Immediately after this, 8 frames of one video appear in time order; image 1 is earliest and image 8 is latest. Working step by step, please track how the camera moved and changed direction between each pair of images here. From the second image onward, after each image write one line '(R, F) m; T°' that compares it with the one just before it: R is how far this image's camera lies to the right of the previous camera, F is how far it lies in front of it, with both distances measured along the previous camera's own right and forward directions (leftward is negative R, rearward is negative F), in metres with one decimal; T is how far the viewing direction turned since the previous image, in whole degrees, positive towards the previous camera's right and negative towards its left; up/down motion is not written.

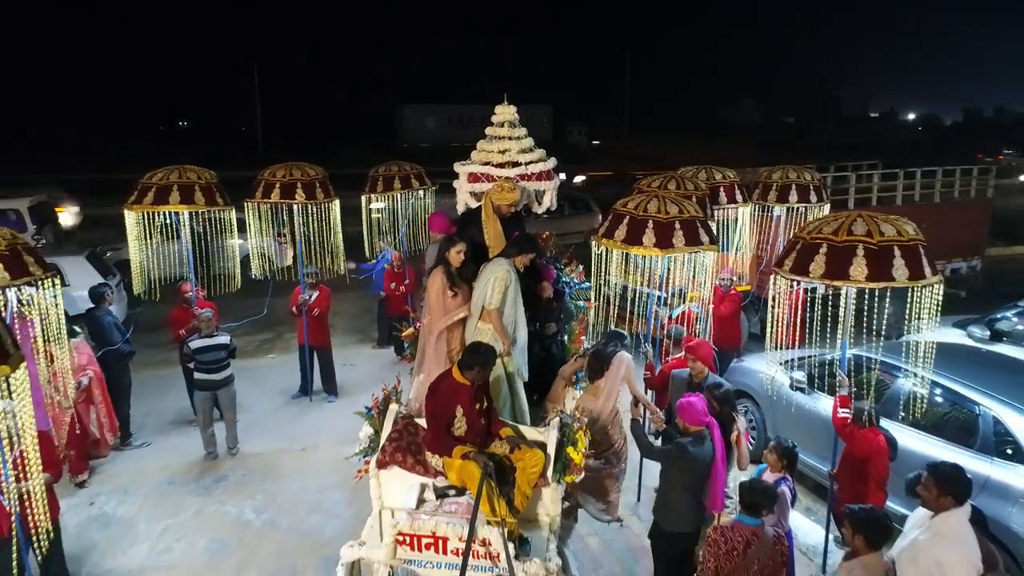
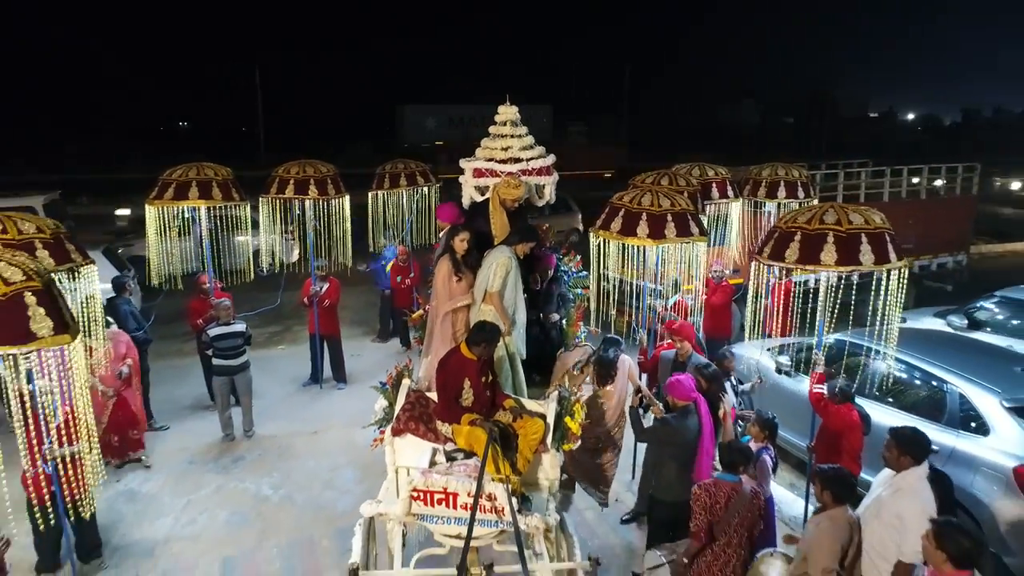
(0.0, -0.3) m; 0°
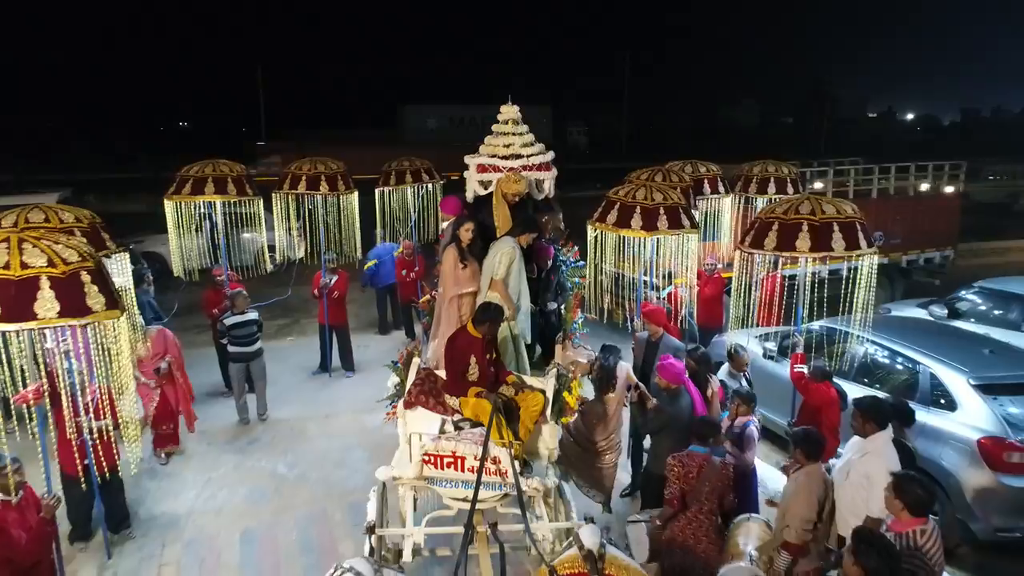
(0.0, -0.3) m; 0°
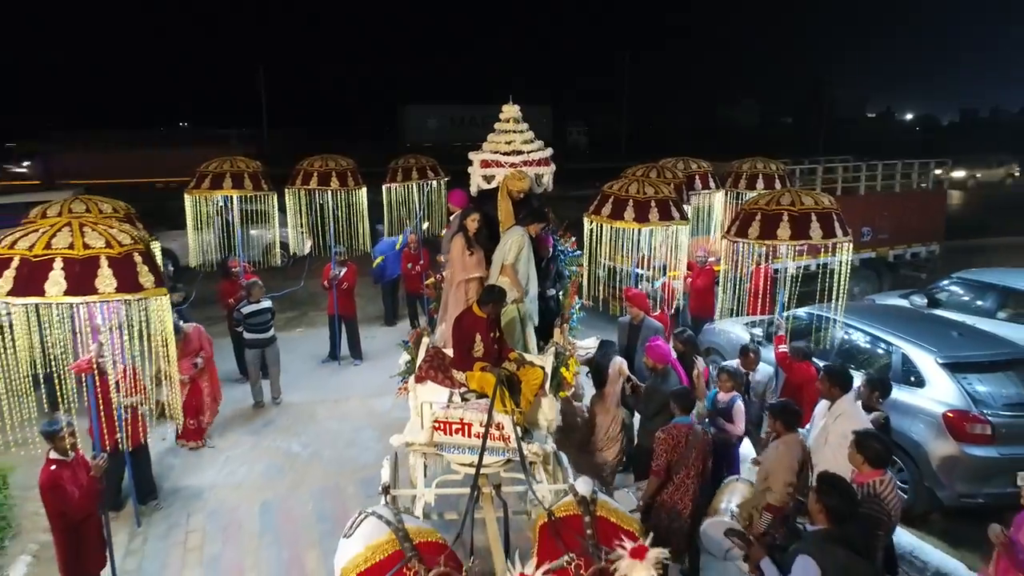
(0.0, -0.4) m; 0°
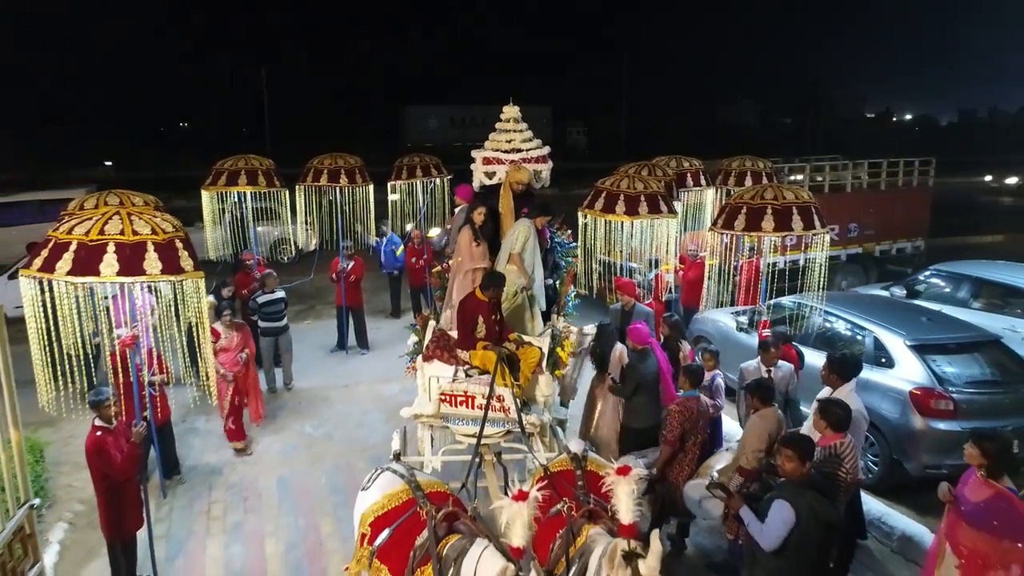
(0.0, -0.4) m; 0°
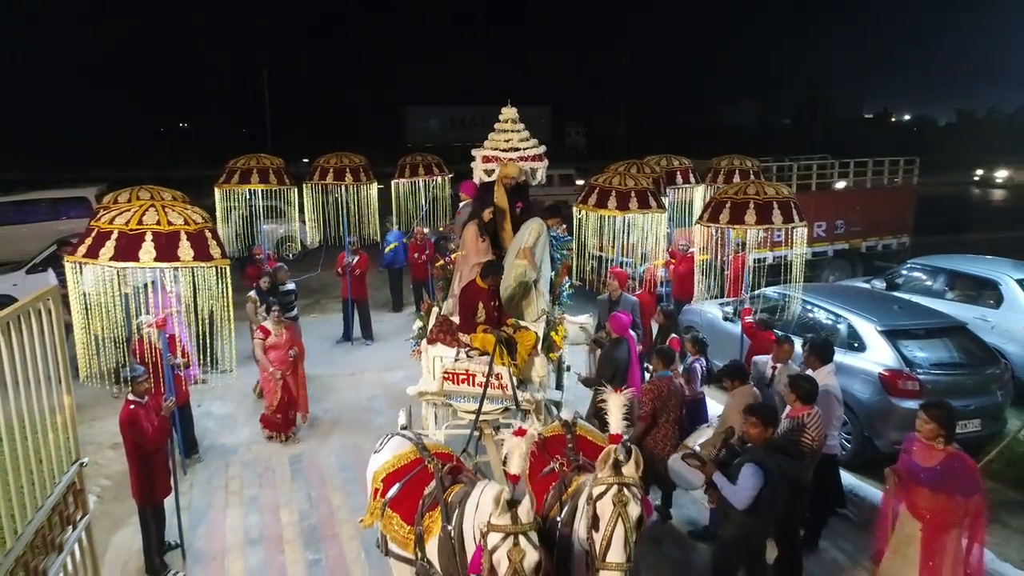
(0.0, -0.4) m; 0°
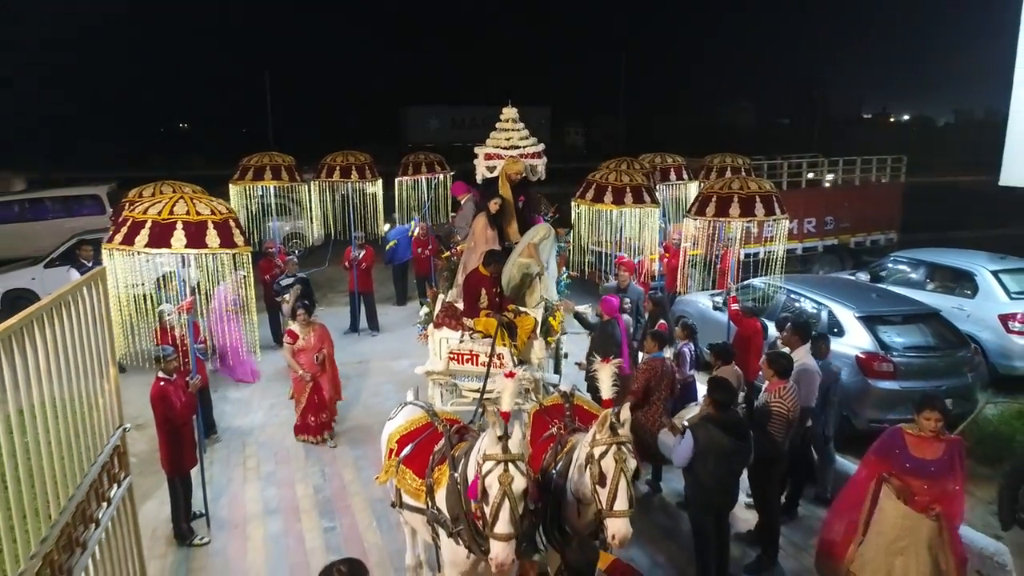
(0.0, -0.4) m; 0°
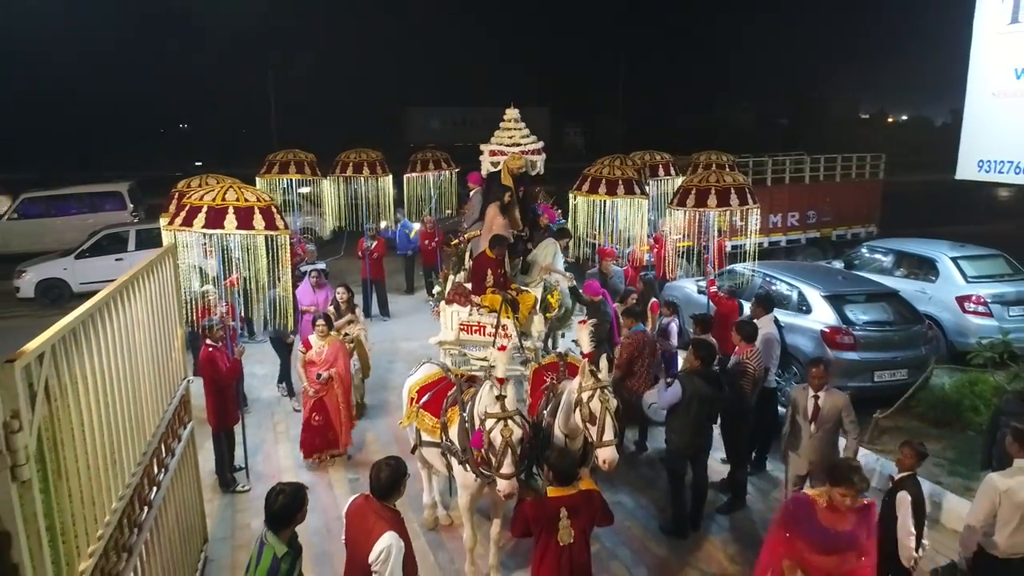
(0.0, -0.7) m; 0°
